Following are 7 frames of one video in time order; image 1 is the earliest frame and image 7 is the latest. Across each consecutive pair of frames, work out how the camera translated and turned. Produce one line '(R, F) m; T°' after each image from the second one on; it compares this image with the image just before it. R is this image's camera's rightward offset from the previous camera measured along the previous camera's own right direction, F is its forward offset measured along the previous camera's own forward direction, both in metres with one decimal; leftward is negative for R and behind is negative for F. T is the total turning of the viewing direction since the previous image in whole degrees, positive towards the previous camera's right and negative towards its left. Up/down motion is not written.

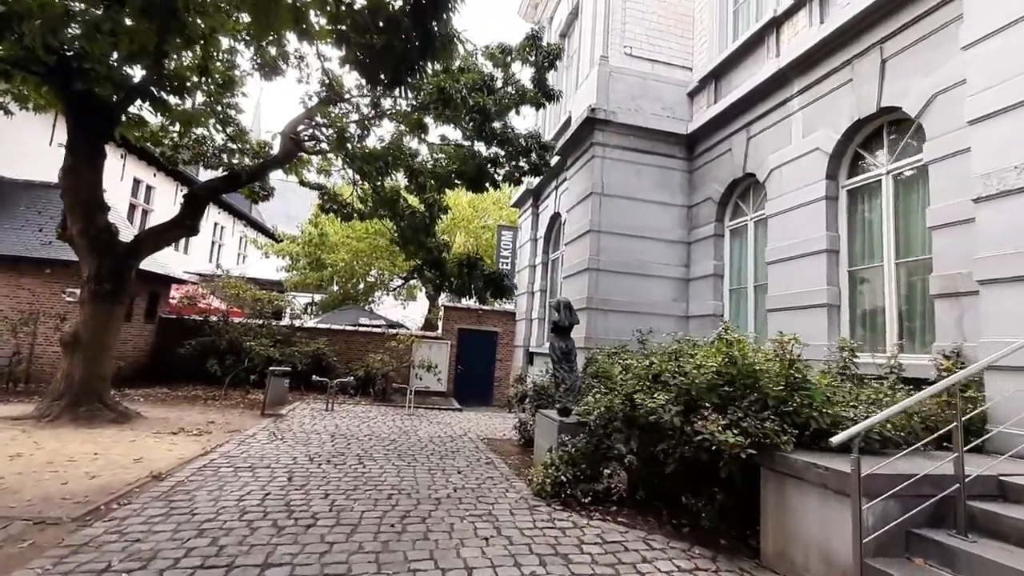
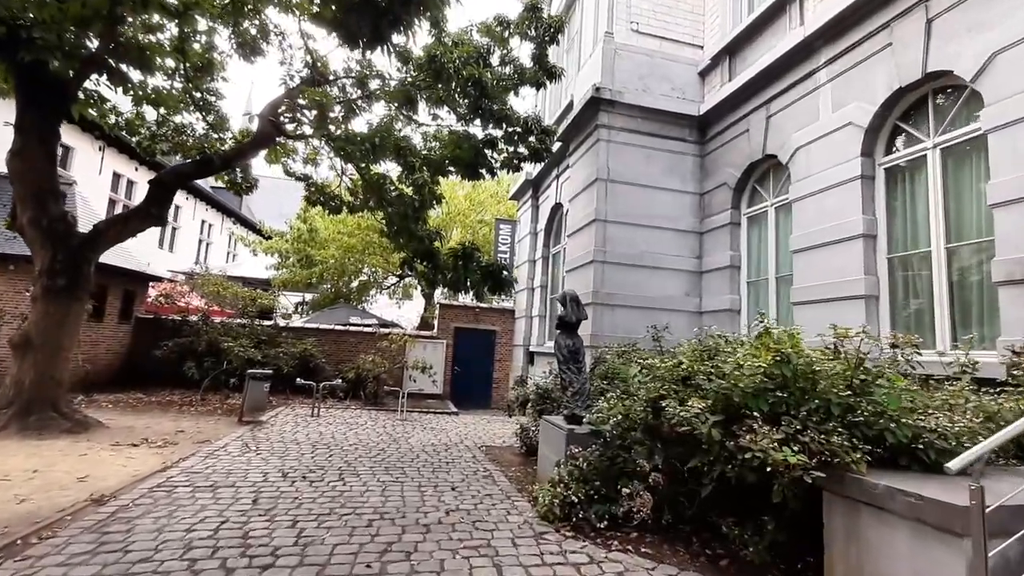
(0.0, +0.7) m; 0°
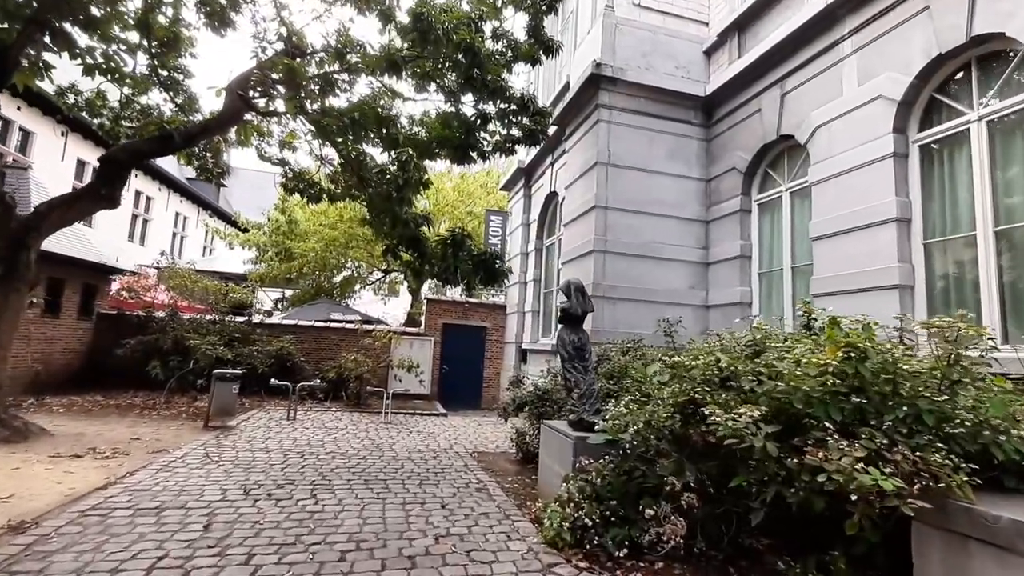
(-0.1, +0.6) m; +1°
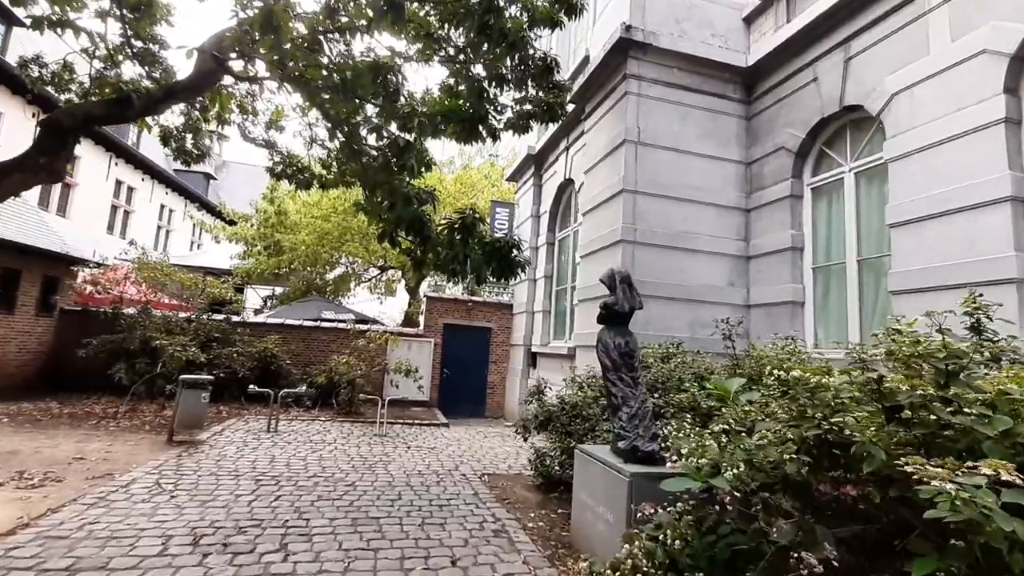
(-0.2, +1.0) m; 0°
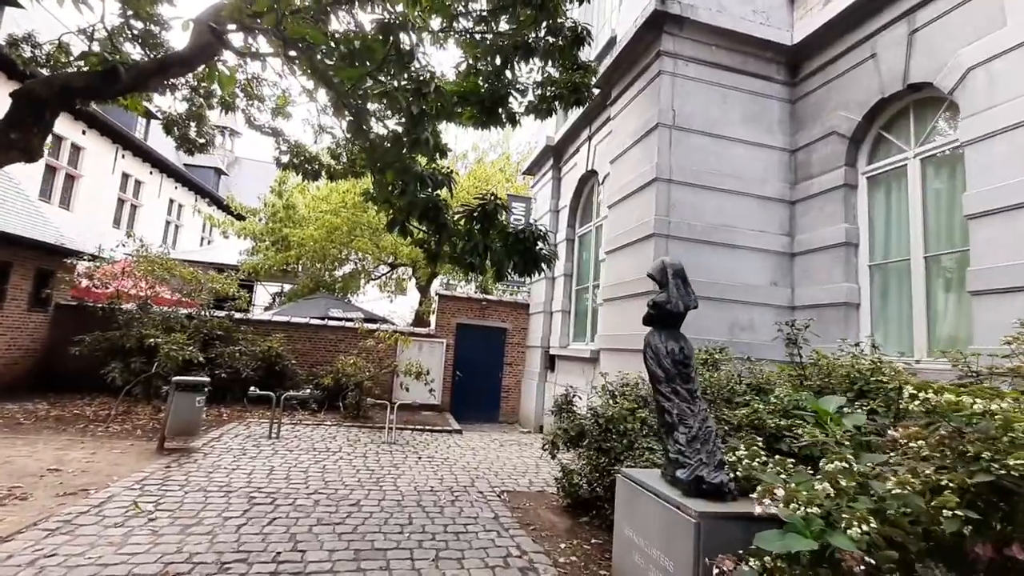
(-0.1, +0.6) m; -1°
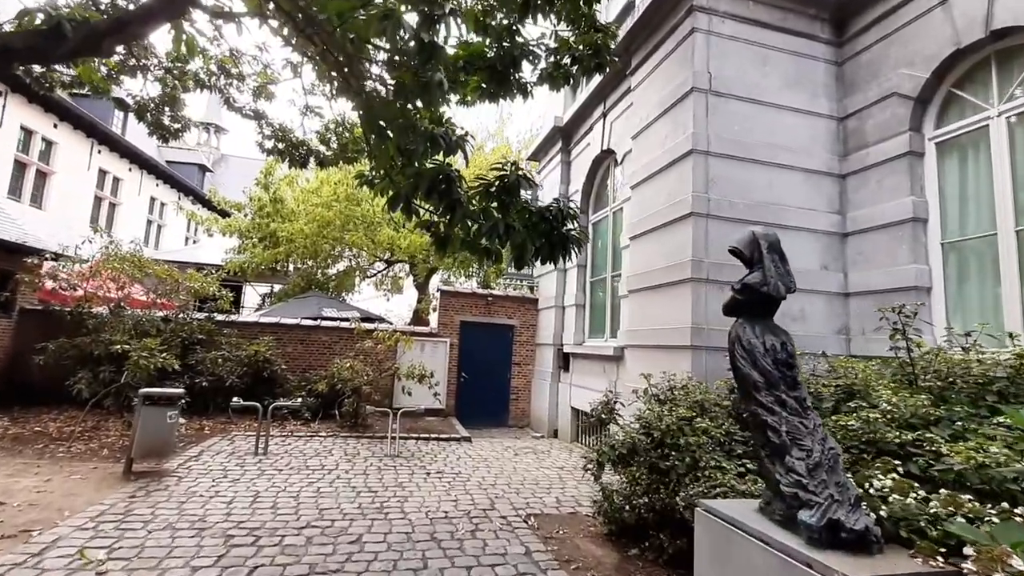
(-0.2, +0.7) m; +1°
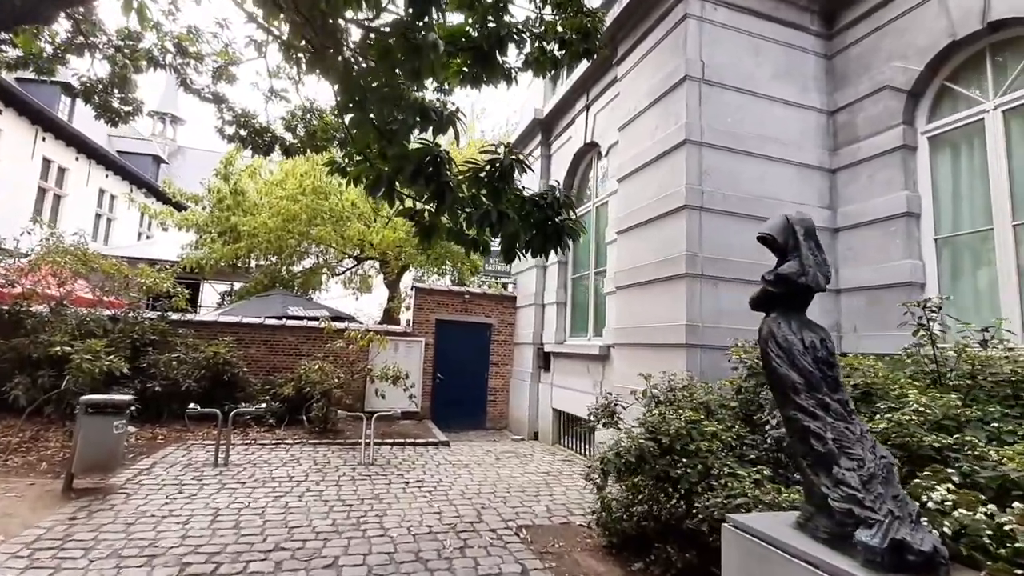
(-0.2, +0.3) m; +4°
